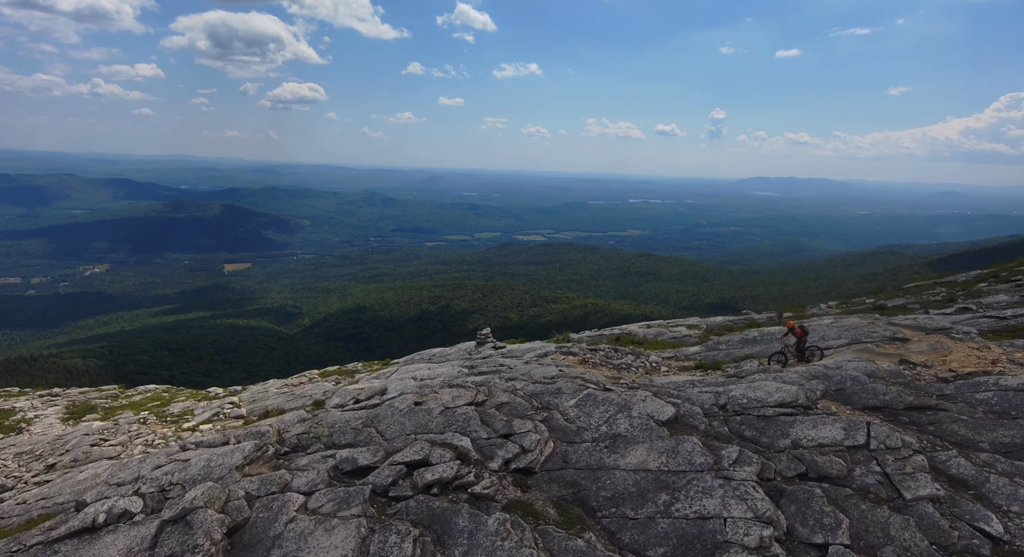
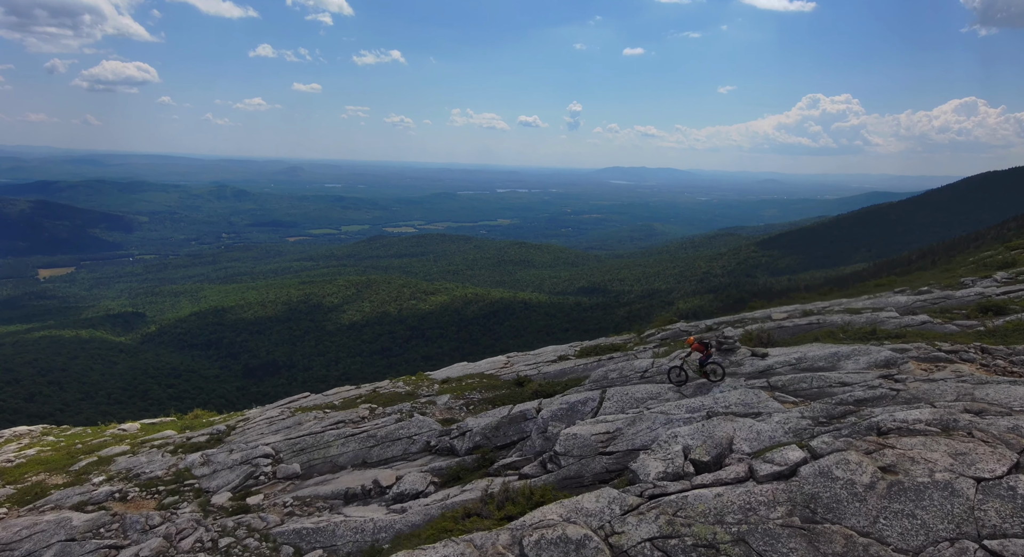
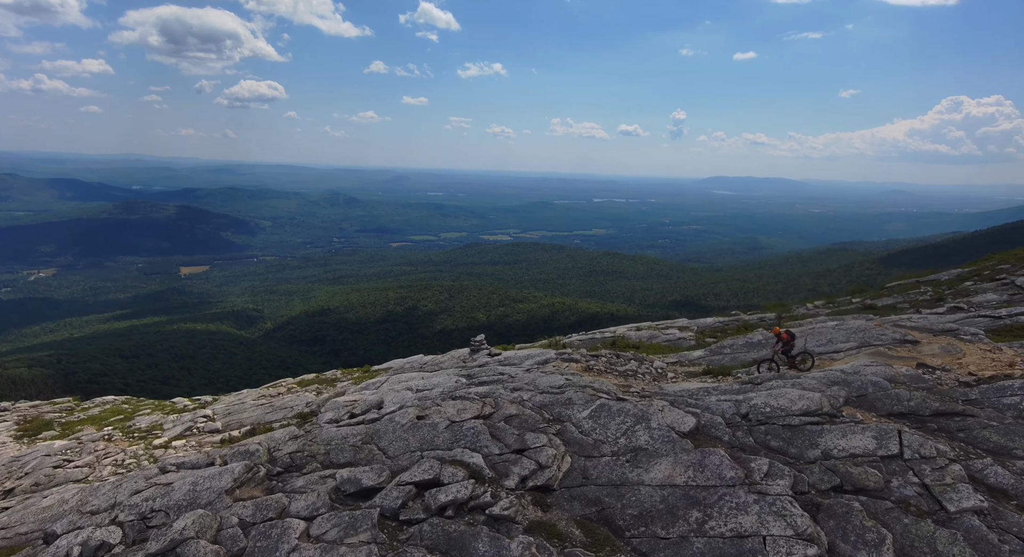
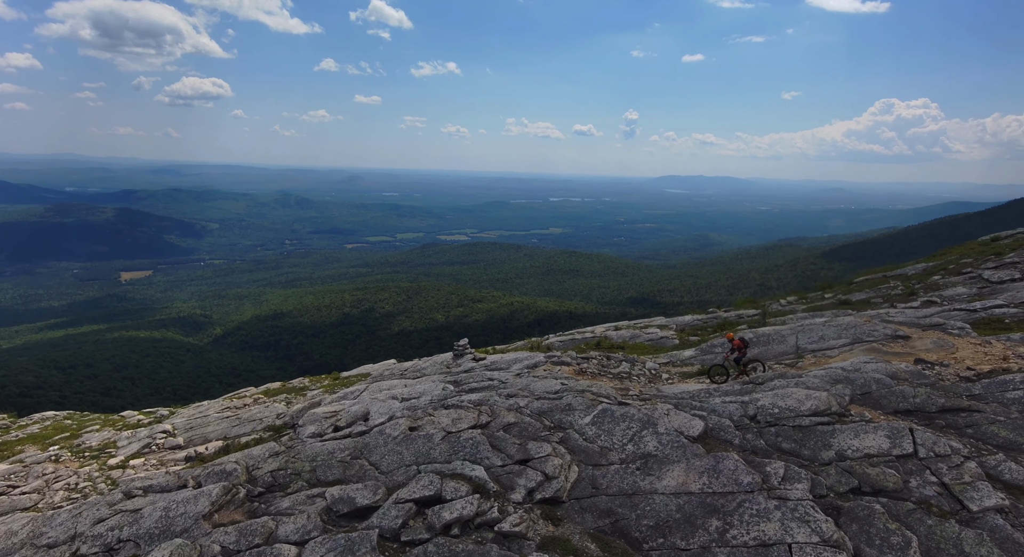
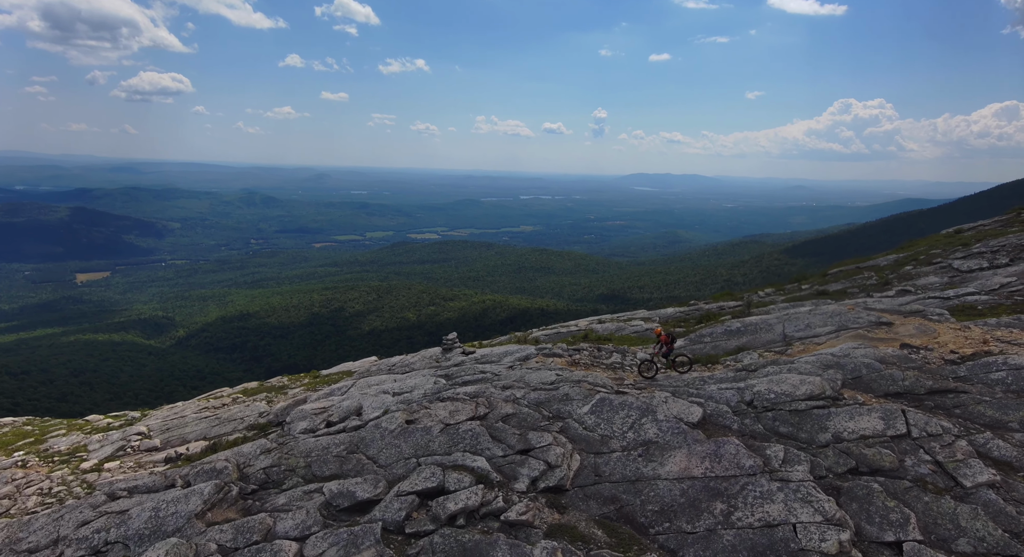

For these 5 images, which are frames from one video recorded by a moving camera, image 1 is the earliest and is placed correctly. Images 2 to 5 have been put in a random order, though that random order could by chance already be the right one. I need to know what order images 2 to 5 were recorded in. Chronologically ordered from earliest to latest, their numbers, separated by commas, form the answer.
3, 4, 5, 2
